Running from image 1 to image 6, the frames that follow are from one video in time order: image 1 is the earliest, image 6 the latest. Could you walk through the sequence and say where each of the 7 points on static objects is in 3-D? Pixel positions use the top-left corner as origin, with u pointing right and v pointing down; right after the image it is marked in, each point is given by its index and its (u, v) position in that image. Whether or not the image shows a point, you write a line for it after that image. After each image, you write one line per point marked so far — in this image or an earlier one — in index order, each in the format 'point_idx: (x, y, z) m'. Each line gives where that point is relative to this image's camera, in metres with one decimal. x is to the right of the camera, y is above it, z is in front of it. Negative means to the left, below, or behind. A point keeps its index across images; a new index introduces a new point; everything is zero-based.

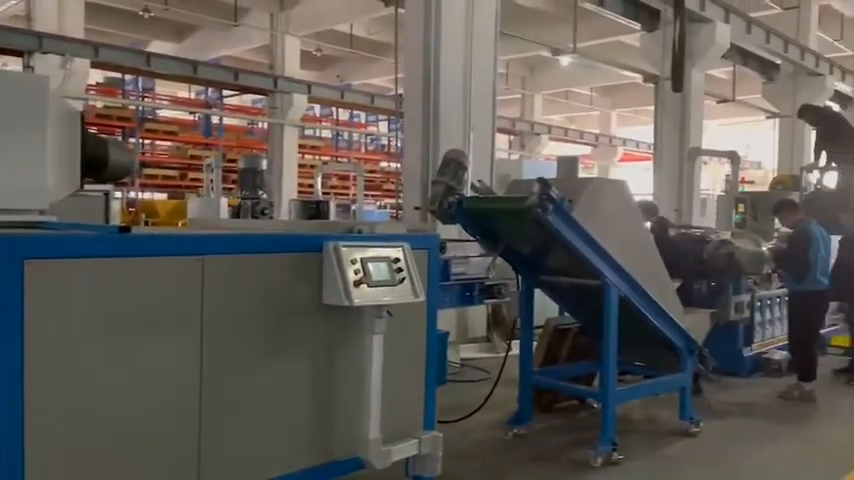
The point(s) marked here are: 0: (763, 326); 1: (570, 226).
0: (+2.8, -0.7, +6.1) m
1: (+0.7, +0.1, +3.6) m
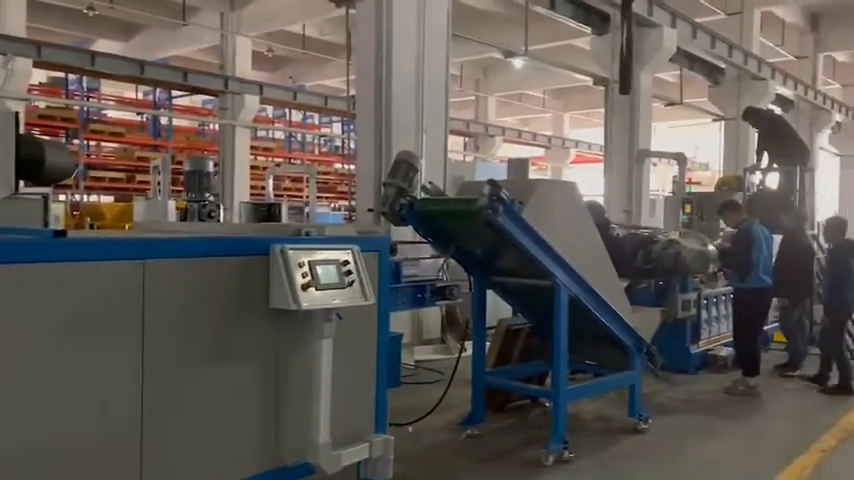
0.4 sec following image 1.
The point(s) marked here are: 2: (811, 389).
0: (+2.5, -0.7, +6.2) m
1: (+0.5, +0.1, +3.6) m
2: (+3.0, -1.2, +5.6) m
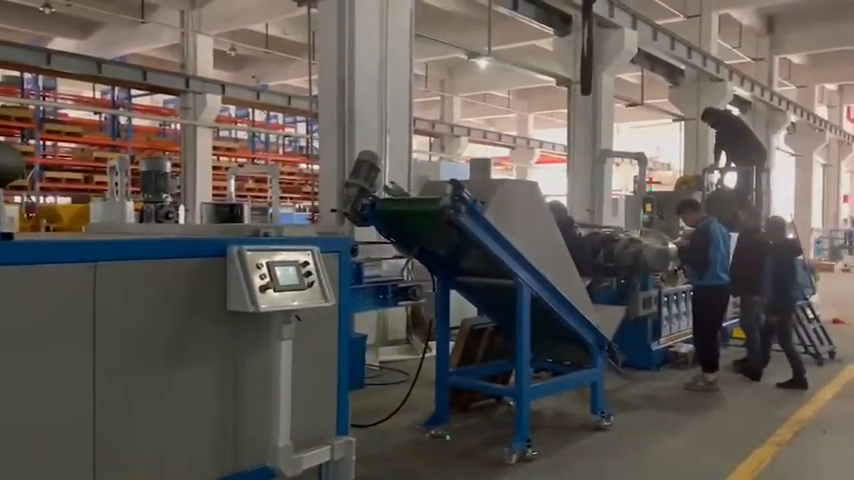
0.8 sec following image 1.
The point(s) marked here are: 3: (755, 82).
0: (+2.1, -0.7, +6.3) m
1: (+0.3, +0.1, +3.6) m
2: (+2.7, -1.2, +5.8) m
3: (+6.2, +3.0, +13.4) m
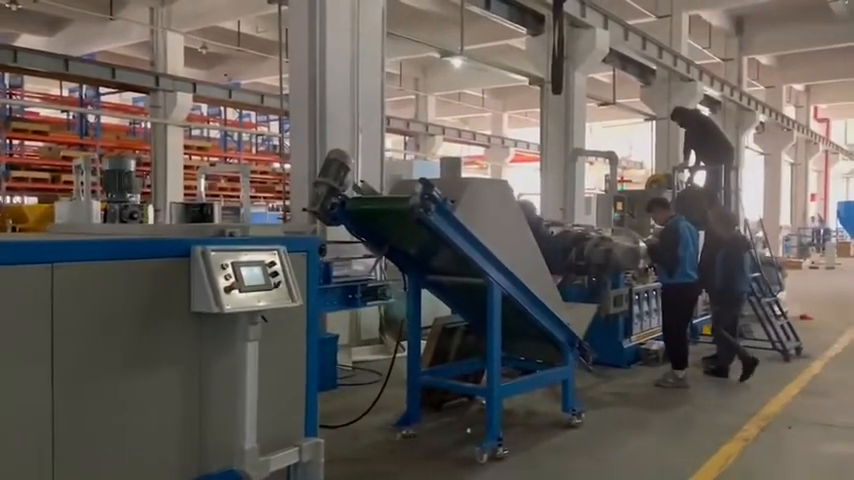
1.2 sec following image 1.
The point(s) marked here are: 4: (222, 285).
0: (+1.9, -0.7, +6.4) m
1: (+0.1, +0.1, +3.6) m
2: (+2.5, -1.1, +5.8) m
3: (+5.7, +3.0, +13.6) m
4: (-0.7, -0.2, +2.4) m
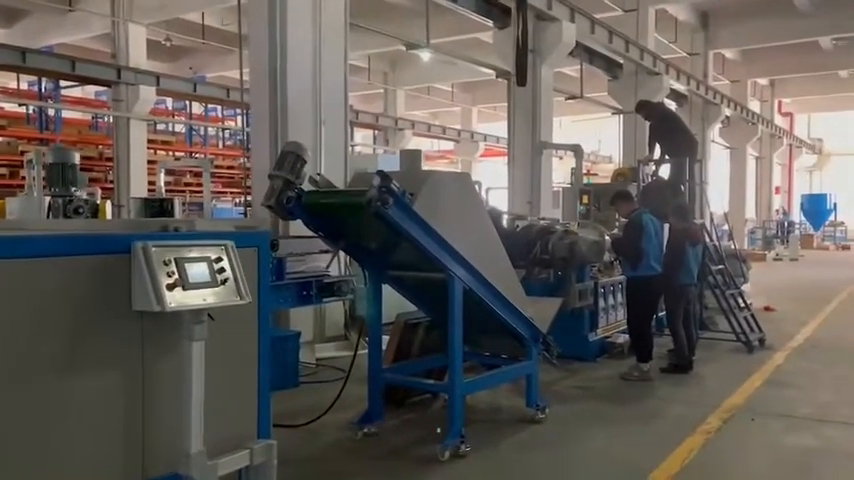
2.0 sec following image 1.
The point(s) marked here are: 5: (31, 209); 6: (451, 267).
0: (+1.6, -0.6, +6.3) m
1: (-0.1, +0.1, +3.5) m
2: (+2.2, -1.1, +5.9) m
3: (+5.0, +3.1, +13.7) m
4: (-0.9, -0.1, +2.3) m
5: (-3.2, +0.3, +5.7) m
6: (+0.1, -0.1, +3.8) m
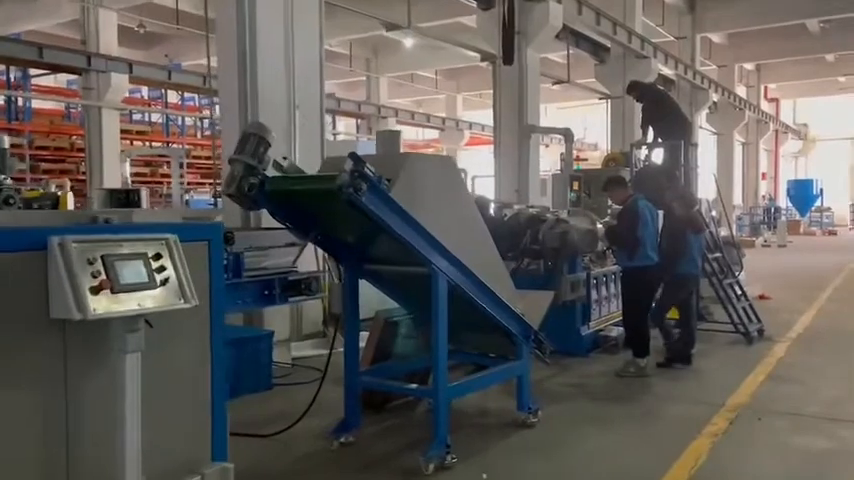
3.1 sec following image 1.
0: (+1.5, -0.5, +6.0) m
1: (-0.2, +0.1, +3.2) m
2: (+2.1, -1.0, +5.5) m
3: (+4.7, +3.4, +13.4) m
4: (-0.9, -0.1, +2.0) m
5: (-3.3, +0.3, +5.3) m
6: (0.0, -0.1, +3.4) m
